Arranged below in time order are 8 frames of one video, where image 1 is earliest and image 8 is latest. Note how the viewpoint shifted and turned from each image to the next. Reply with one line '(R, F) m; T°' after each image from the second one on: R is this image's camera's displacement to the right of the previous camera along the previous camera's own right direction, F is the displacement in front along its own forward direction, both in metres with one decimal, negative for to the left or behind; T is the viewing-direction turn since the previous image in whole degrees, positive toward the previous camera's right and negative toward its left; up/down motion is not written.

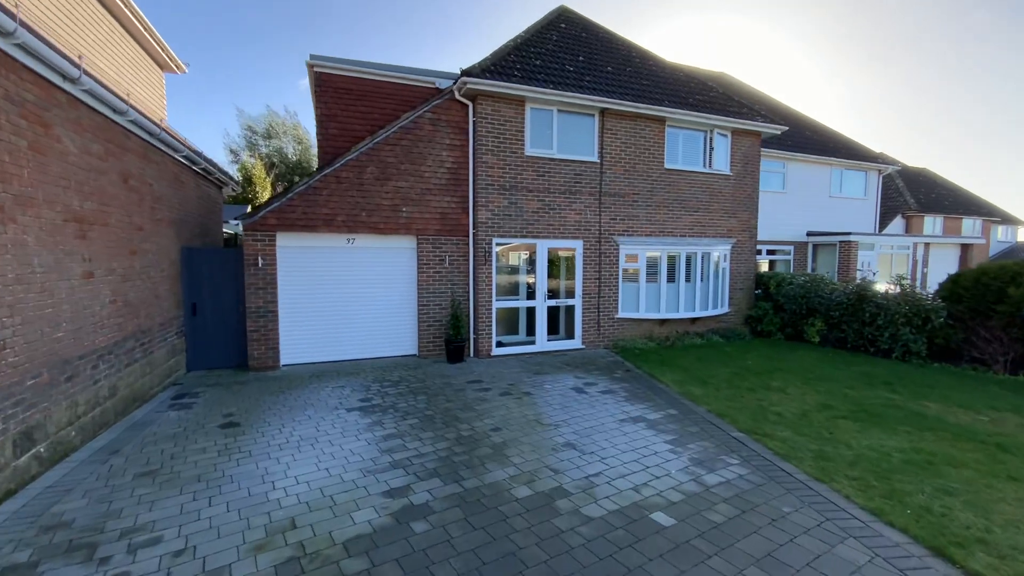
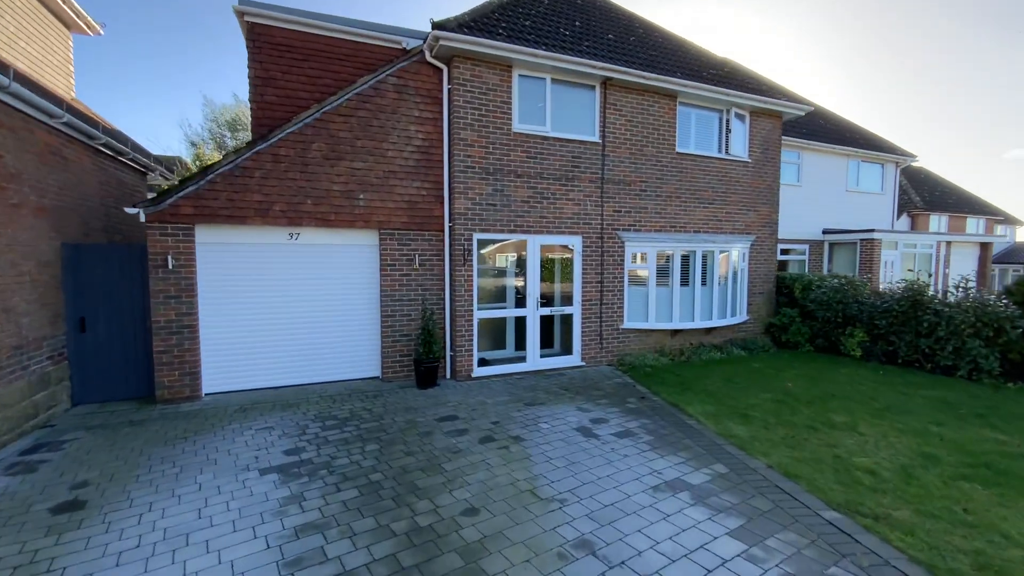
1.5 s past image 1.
(0.0, +1.6) m; +2°
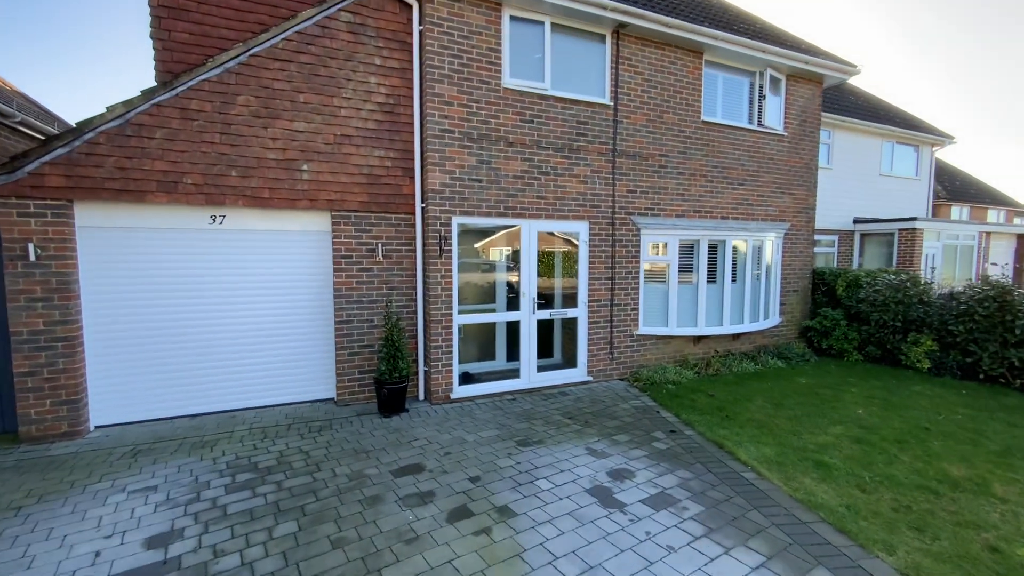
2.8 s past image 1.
(+0.1, +1.5) m; +1°
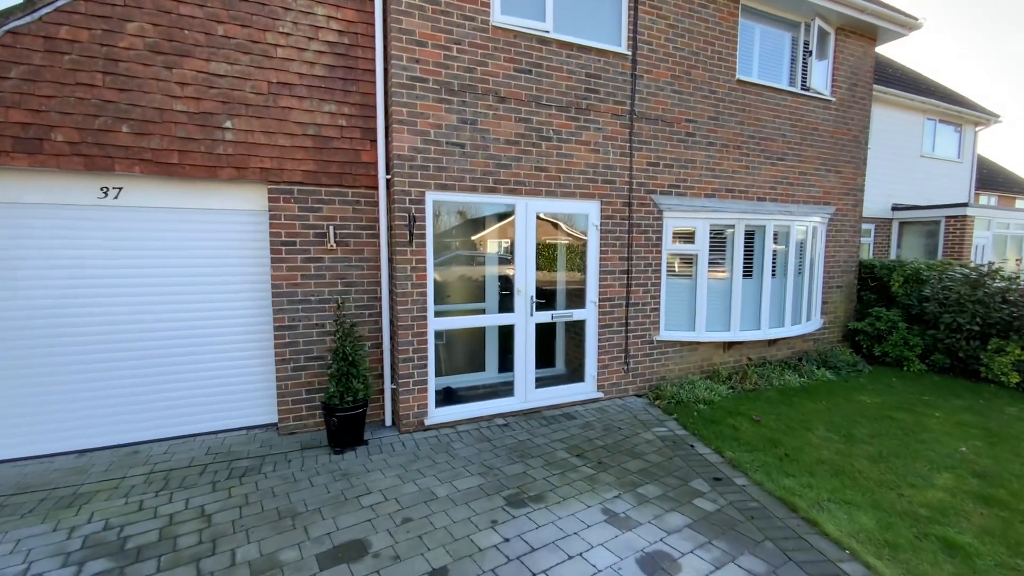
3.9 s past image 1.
(+0.1, +1.3) m; 0°
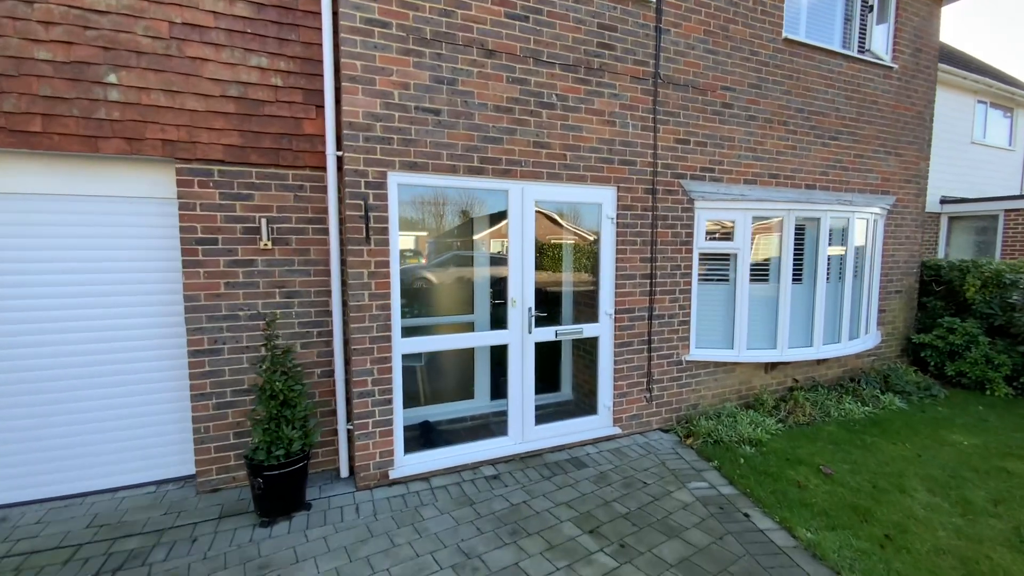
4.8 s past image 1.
(+0.1, +1.1) m; -1°
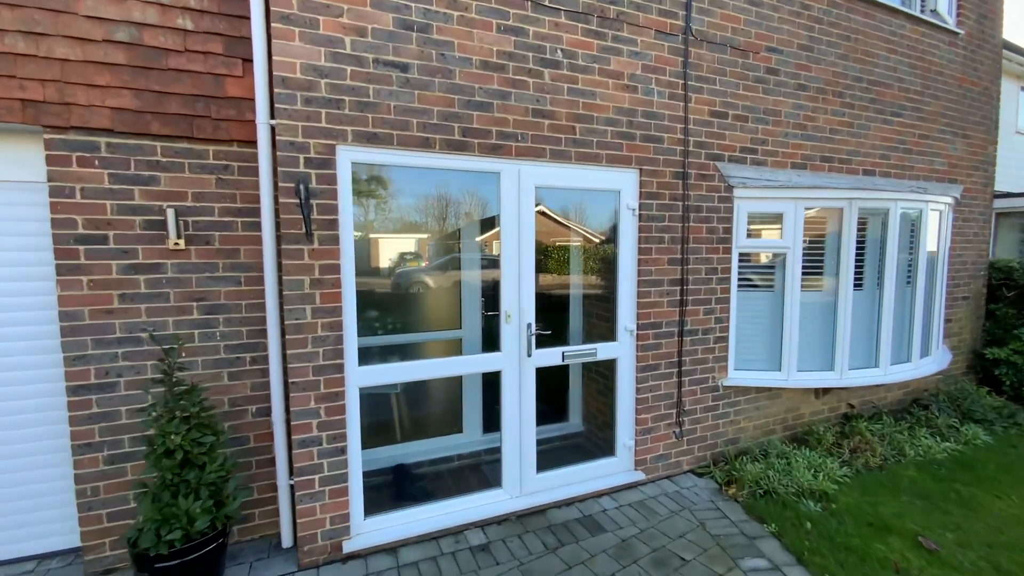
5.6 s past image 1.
(+0.1, +0.8) m; -1°
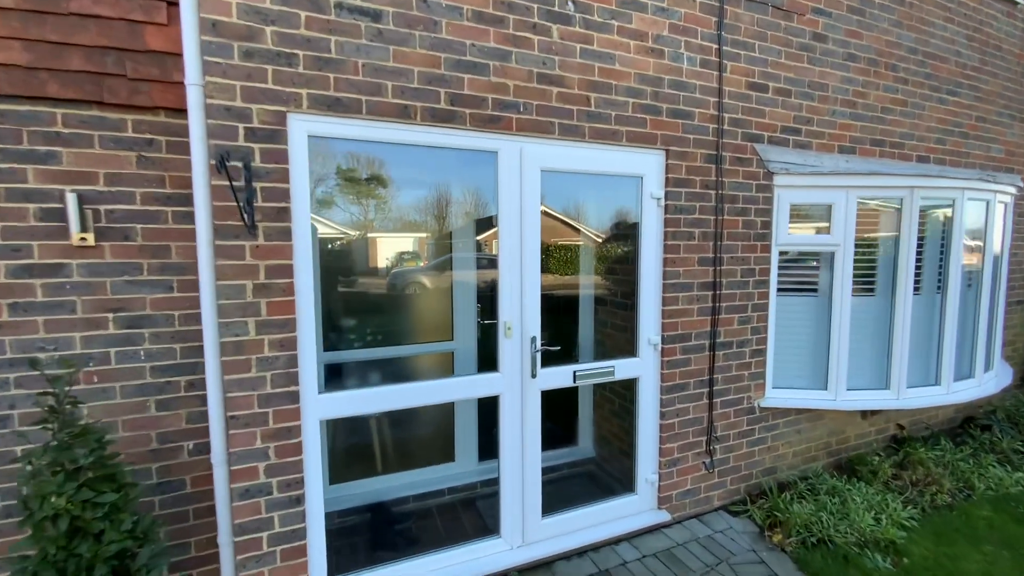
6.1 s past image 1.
(0.0, +0.5) m; 0°
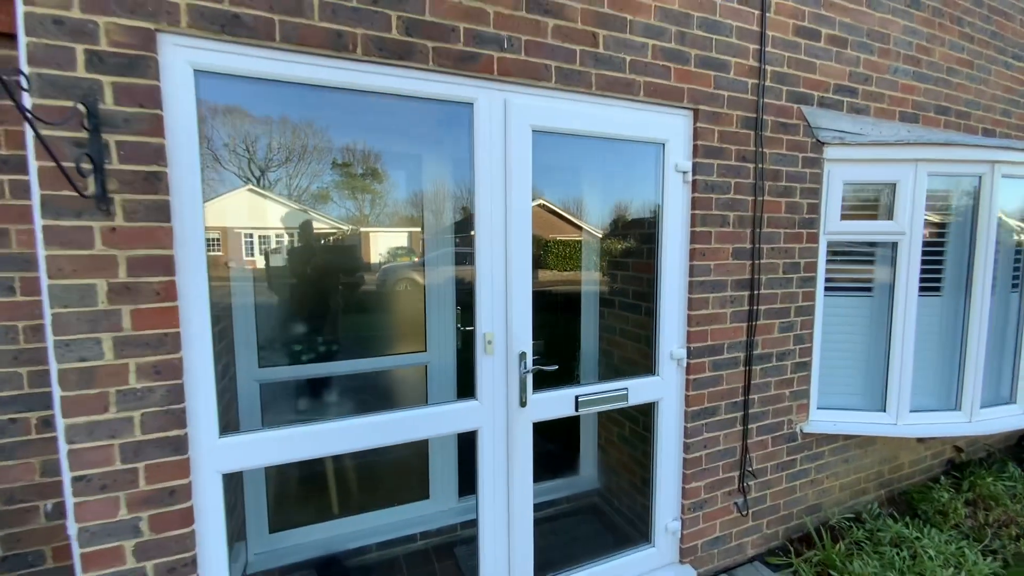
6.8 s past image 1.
(+0.1, +0.6) m; 0°
